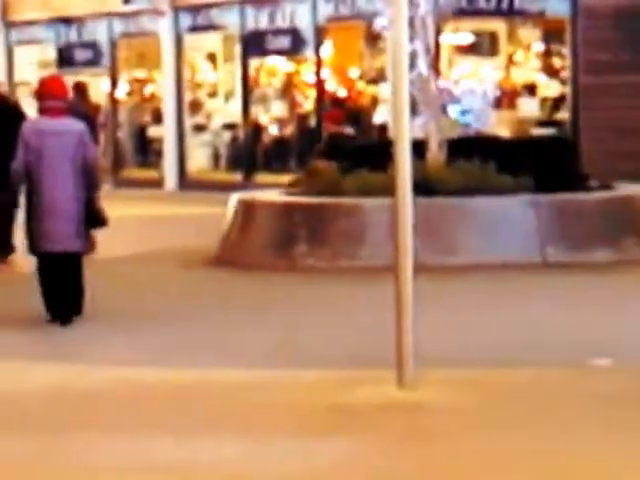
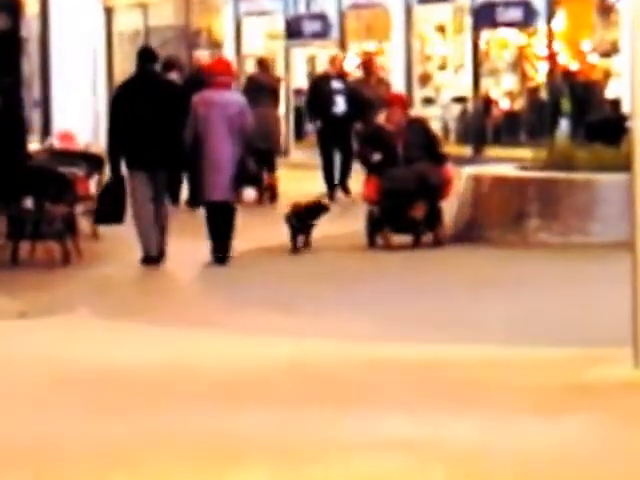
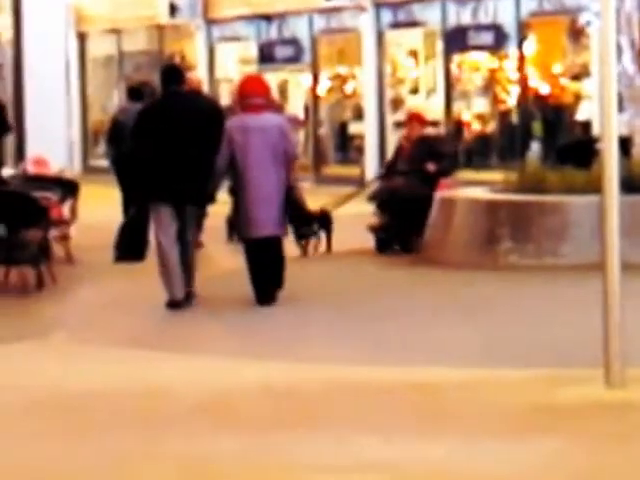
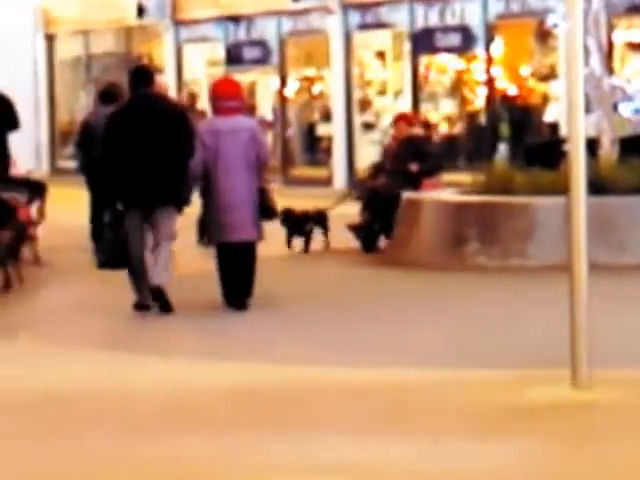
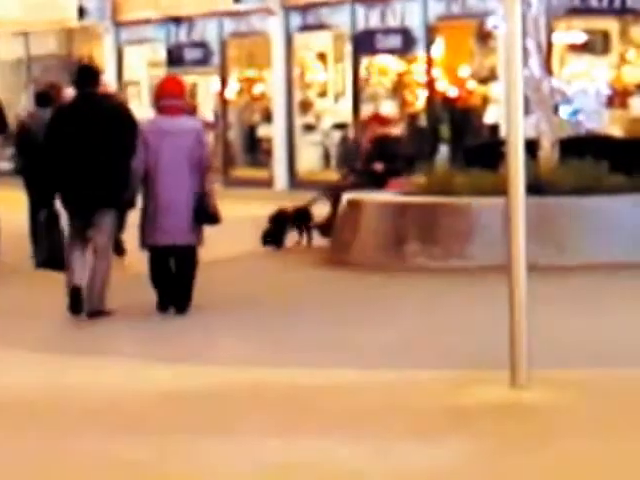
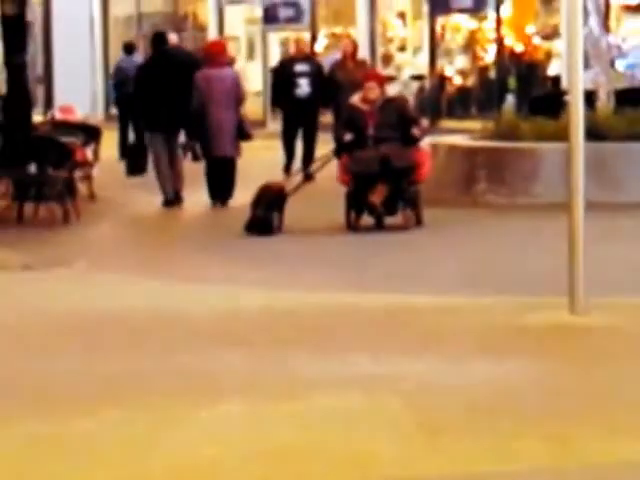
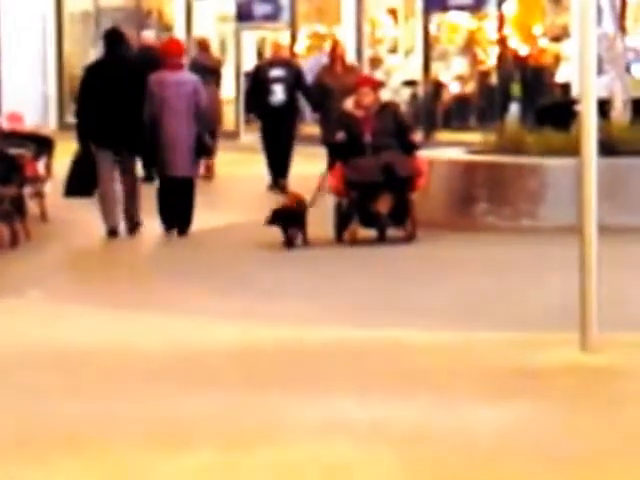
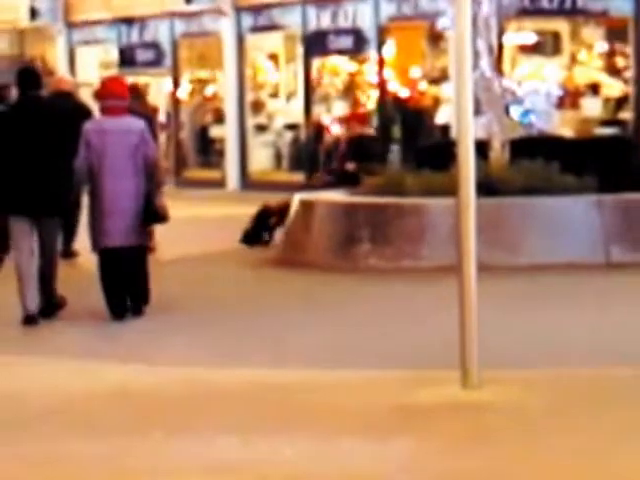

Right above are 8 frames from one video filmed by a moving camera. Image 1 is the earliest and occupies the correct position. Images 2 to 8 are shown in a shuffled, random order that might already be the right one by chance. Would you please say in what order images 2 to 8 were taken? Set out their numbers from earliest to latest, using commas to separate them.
8, 5, 4, 3, 2, 7, 6
